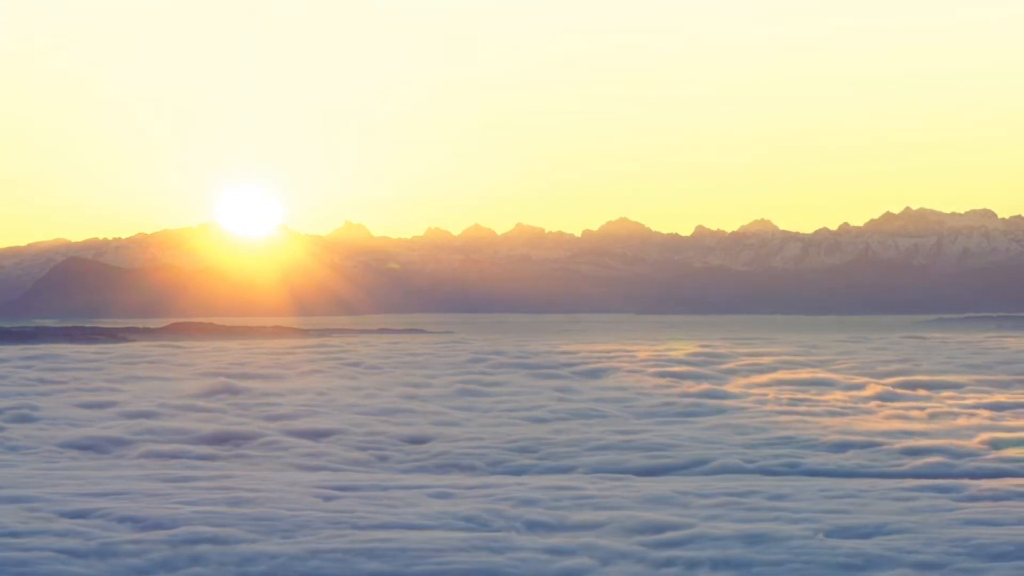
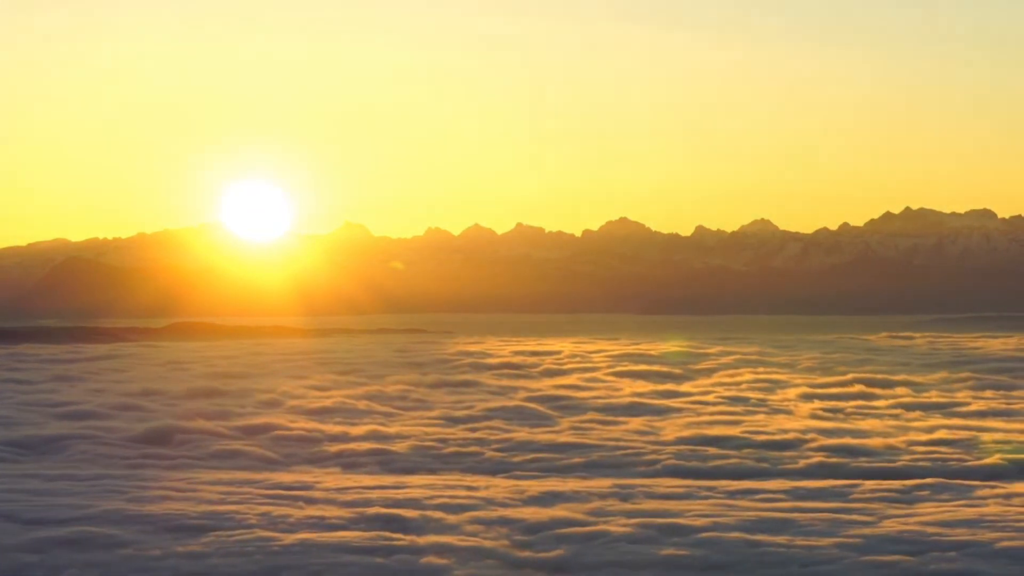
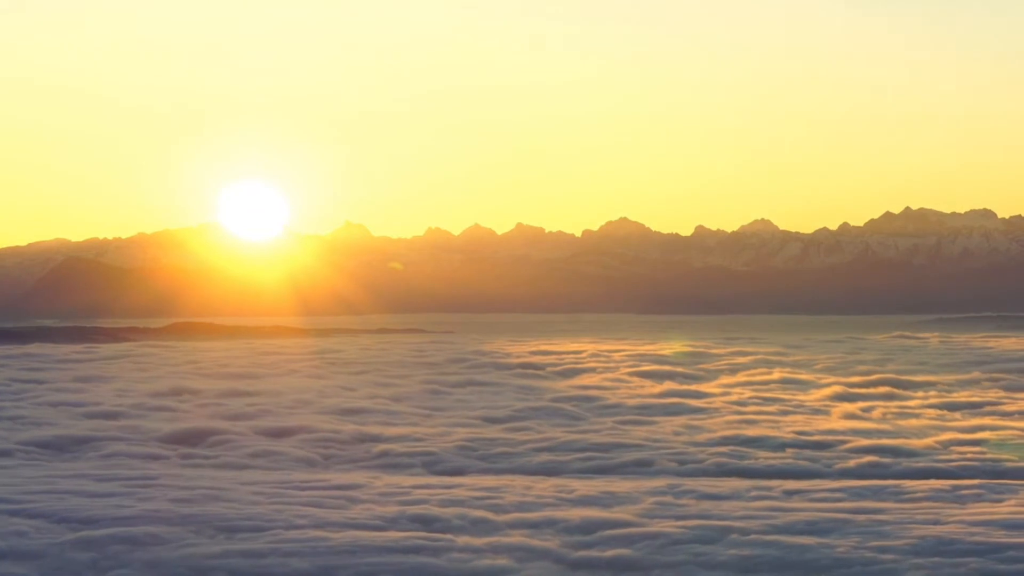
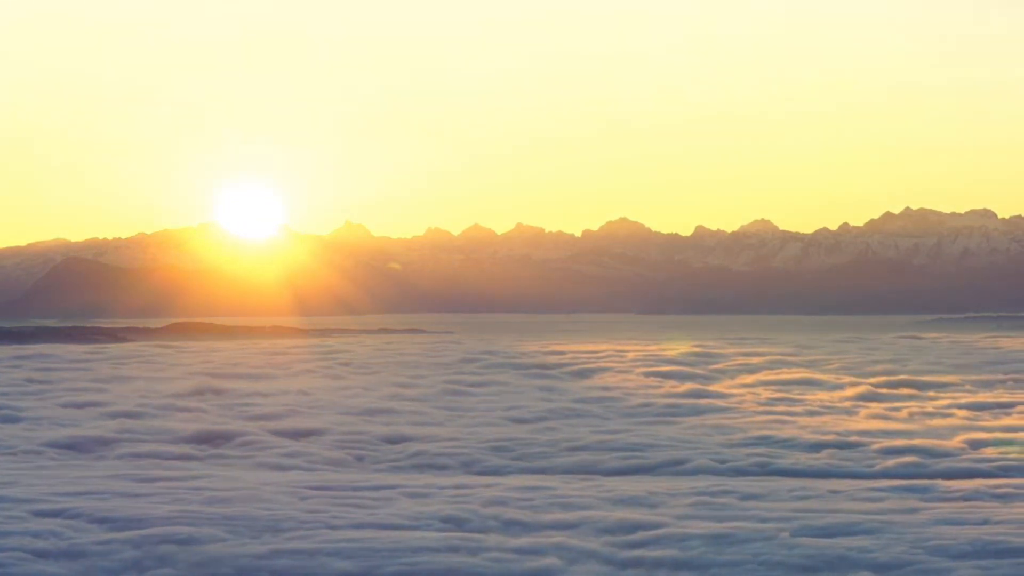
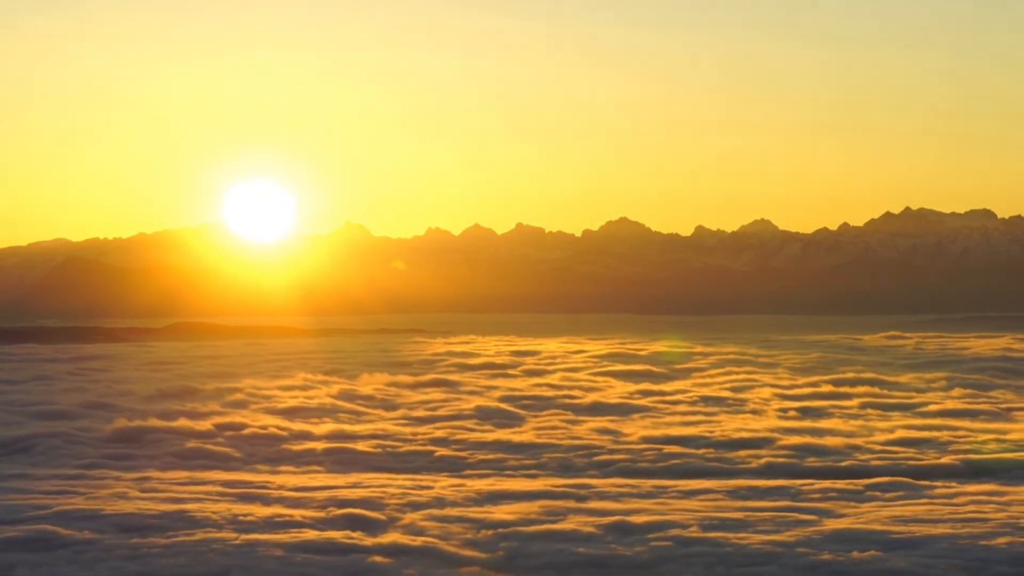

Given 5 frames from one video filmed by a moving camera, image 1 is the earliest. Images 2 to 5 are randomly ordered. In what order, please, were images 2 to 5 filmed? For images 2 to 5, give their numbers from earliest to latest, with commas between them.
4, 3, 2, 5
